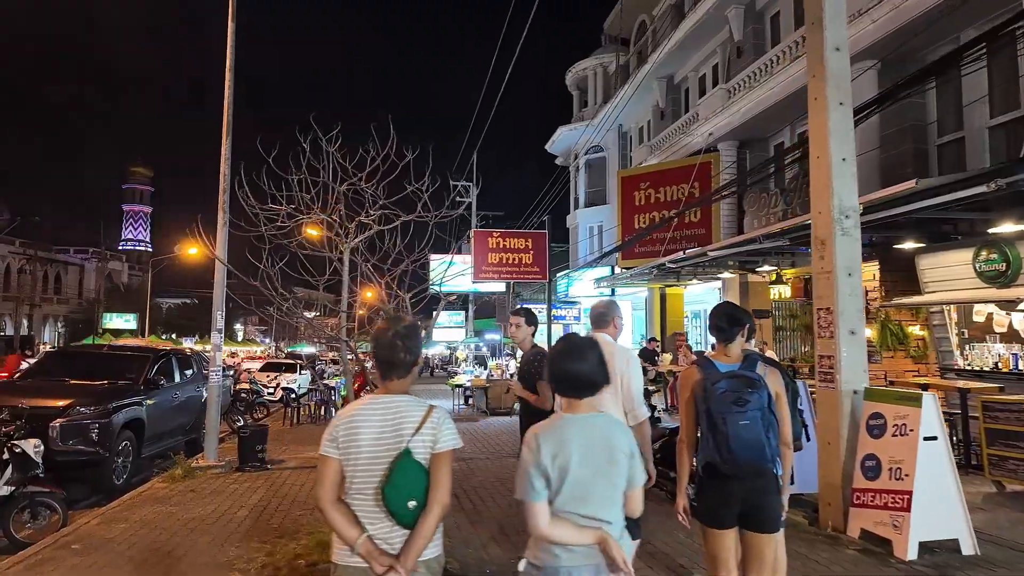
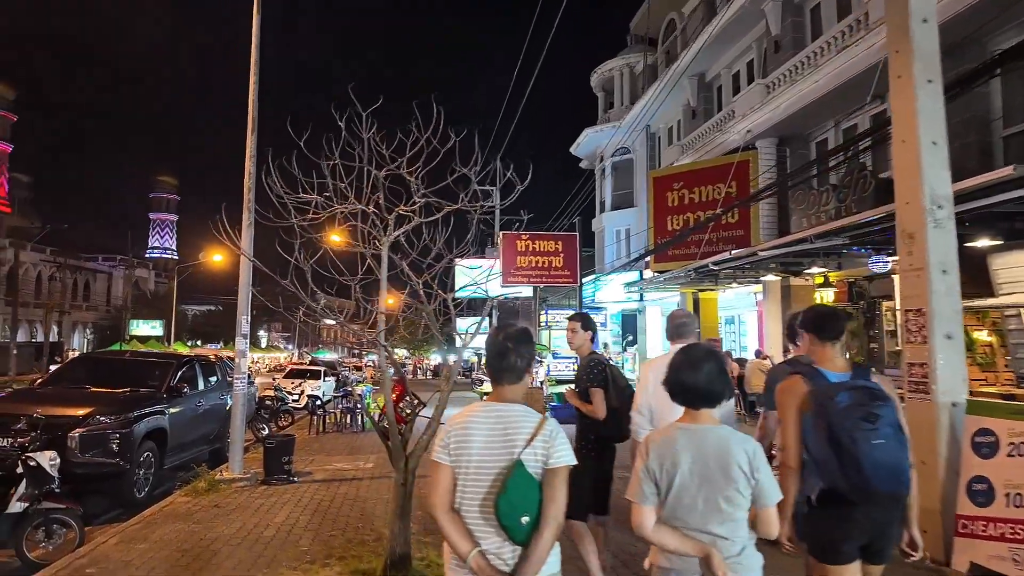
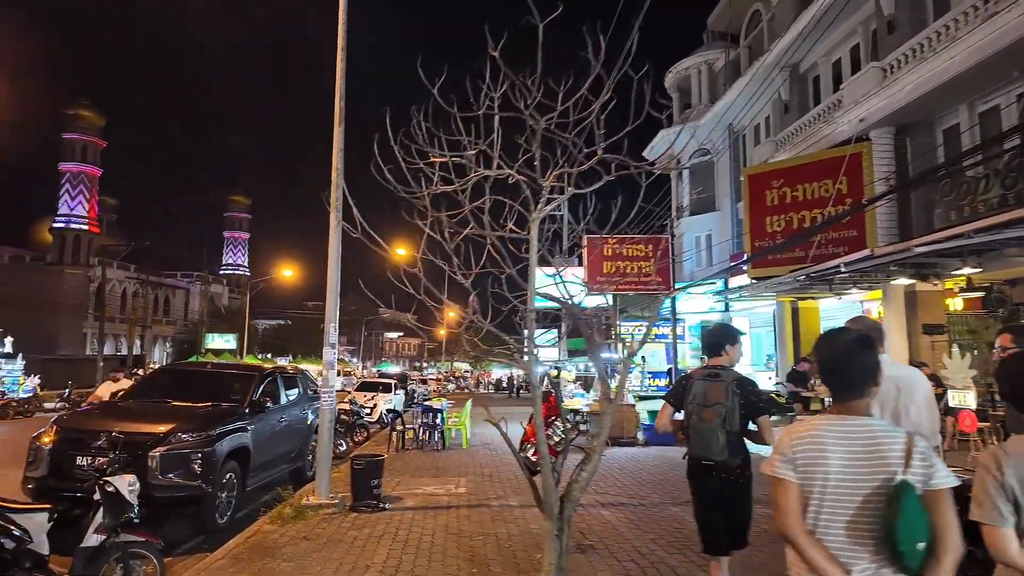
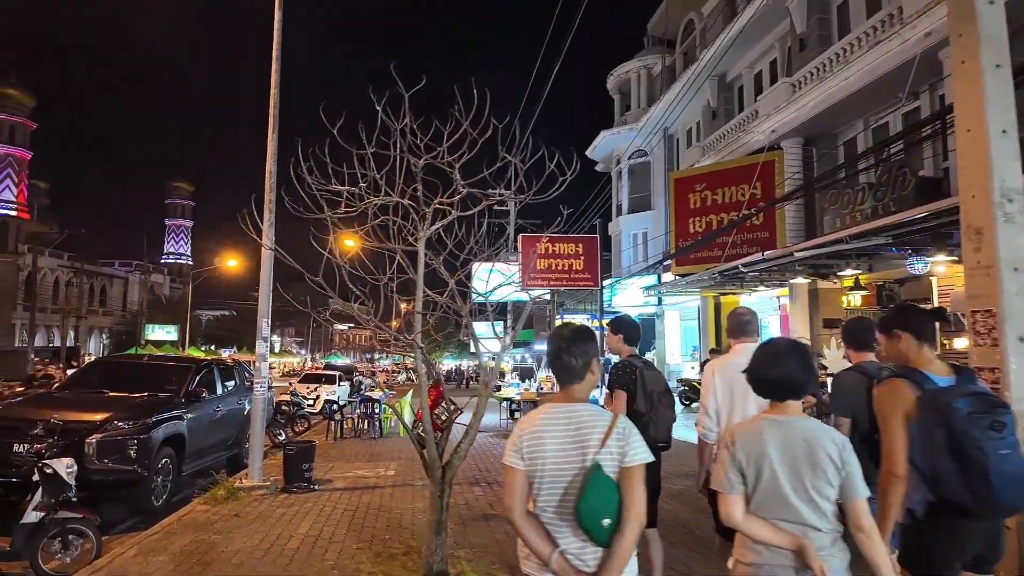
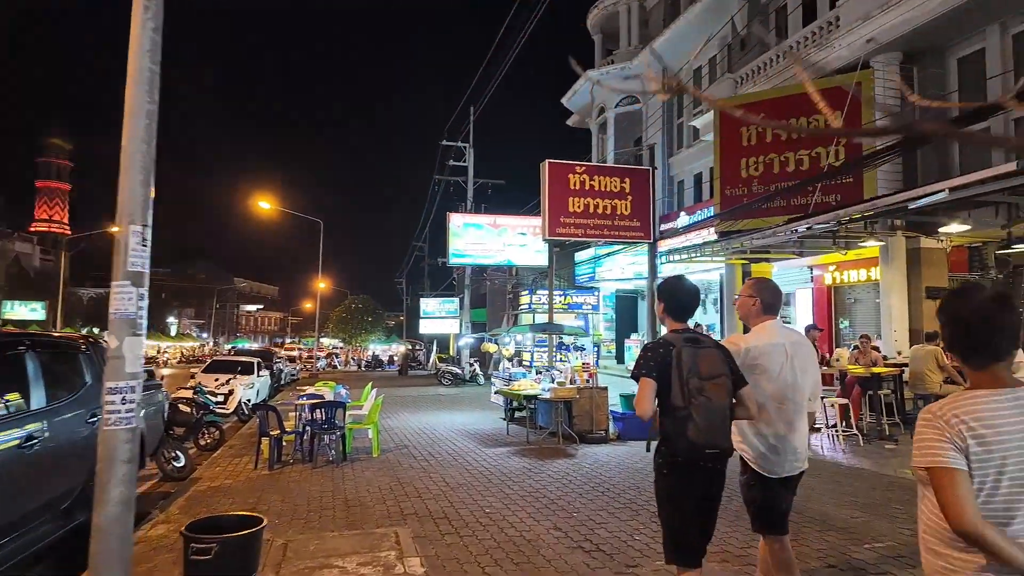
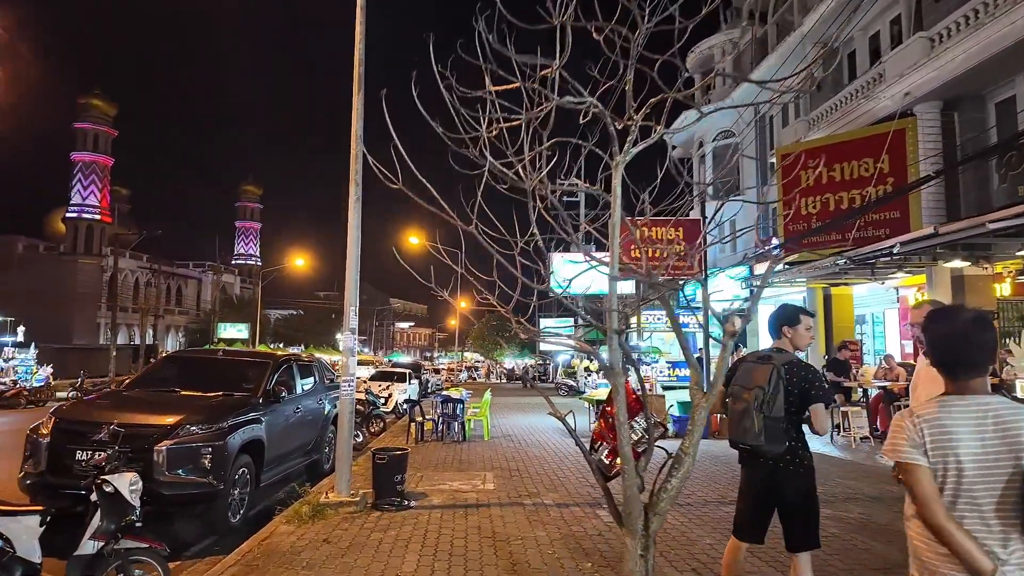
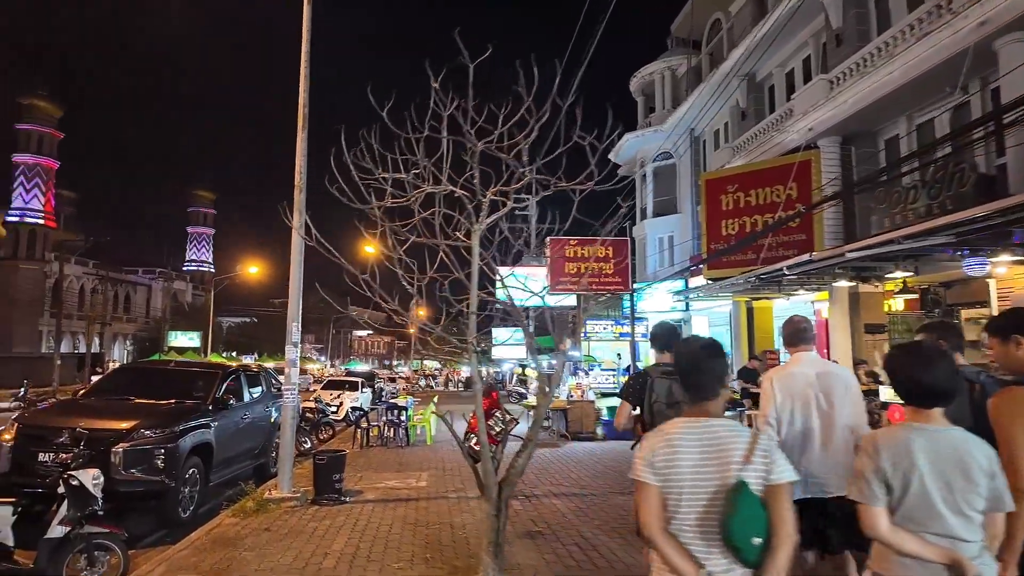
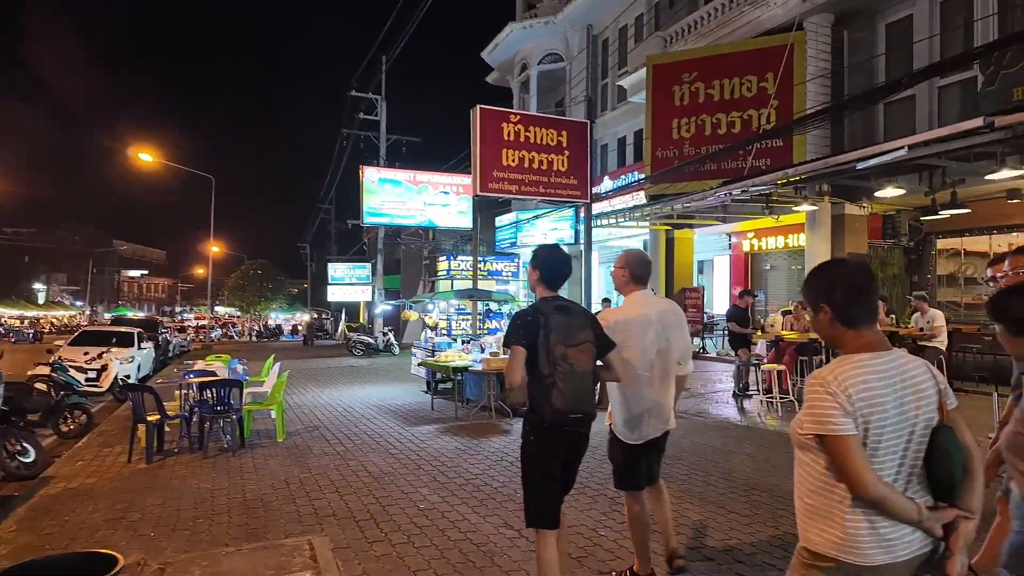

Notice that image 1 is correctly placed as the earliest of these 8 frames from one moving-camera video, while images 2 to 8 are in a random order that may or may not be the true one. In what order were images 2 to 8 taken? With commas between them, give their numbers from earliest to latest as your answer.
2, 4, 7, 3, 6, 5, 8
